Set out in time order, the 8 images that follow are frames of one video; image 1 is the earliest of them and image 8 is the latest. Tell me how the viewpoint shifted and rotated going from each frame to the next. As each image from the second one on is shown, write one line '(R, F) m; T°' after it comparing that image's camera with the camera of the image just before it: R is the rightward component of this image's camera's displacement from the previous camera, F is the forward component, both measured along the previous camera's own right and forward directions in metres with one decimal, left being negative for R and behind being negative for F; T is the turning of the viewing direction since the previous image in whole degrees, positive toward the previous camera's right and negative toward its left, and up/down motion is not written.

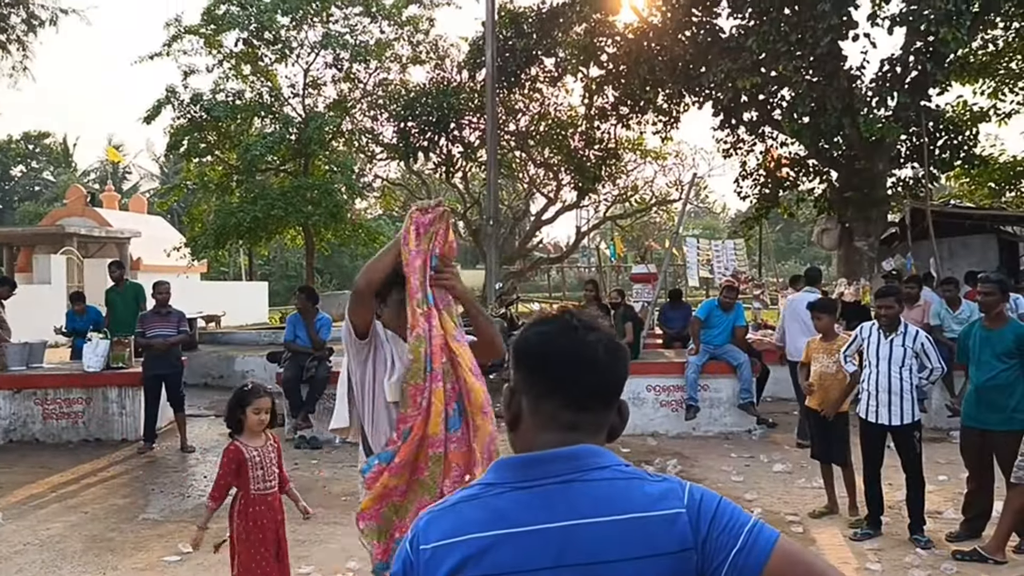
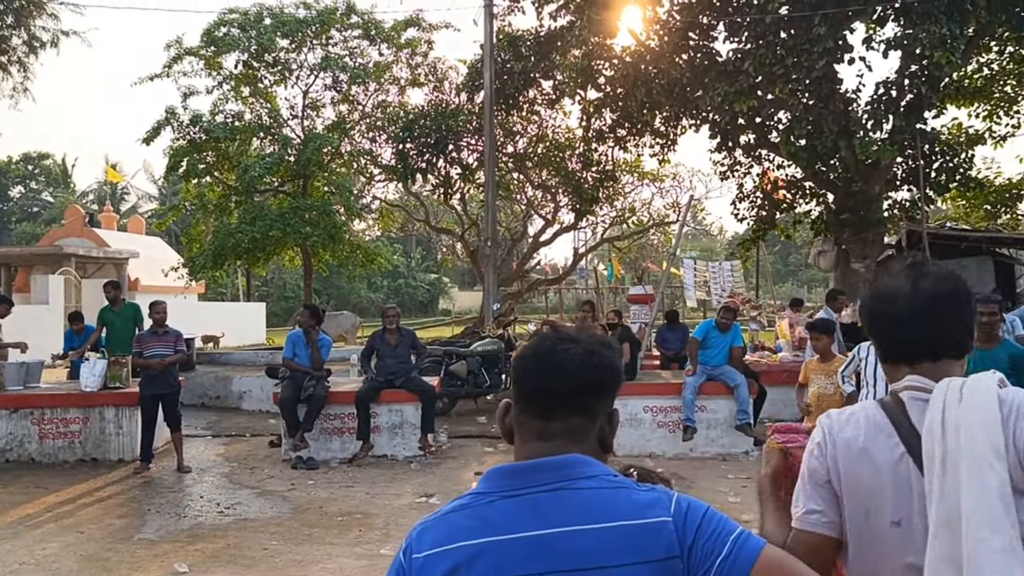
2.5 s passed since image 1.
(0.0, 0.0) m; 0°
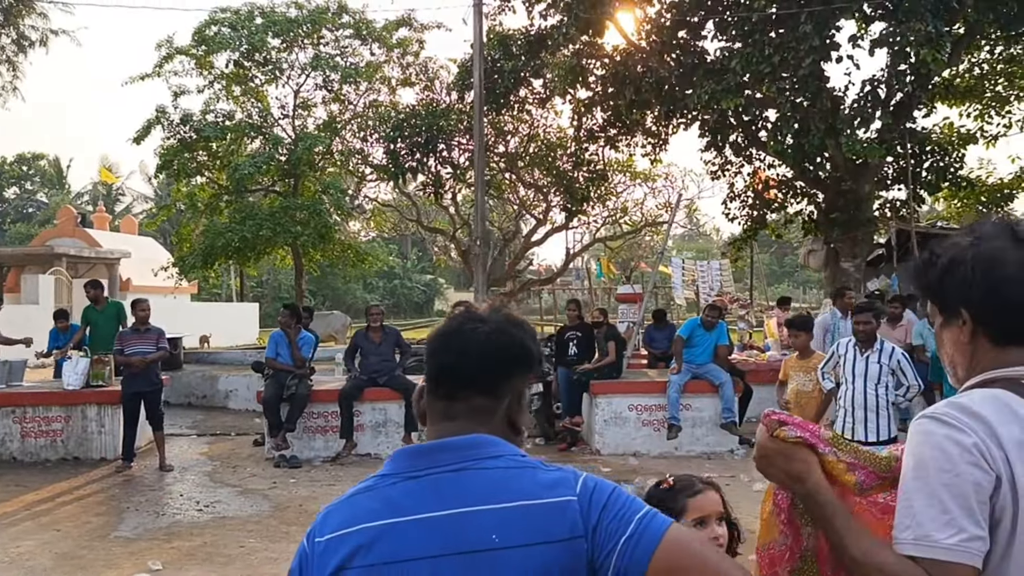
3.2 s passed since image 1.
(+0.3, 0.0) m; -1°
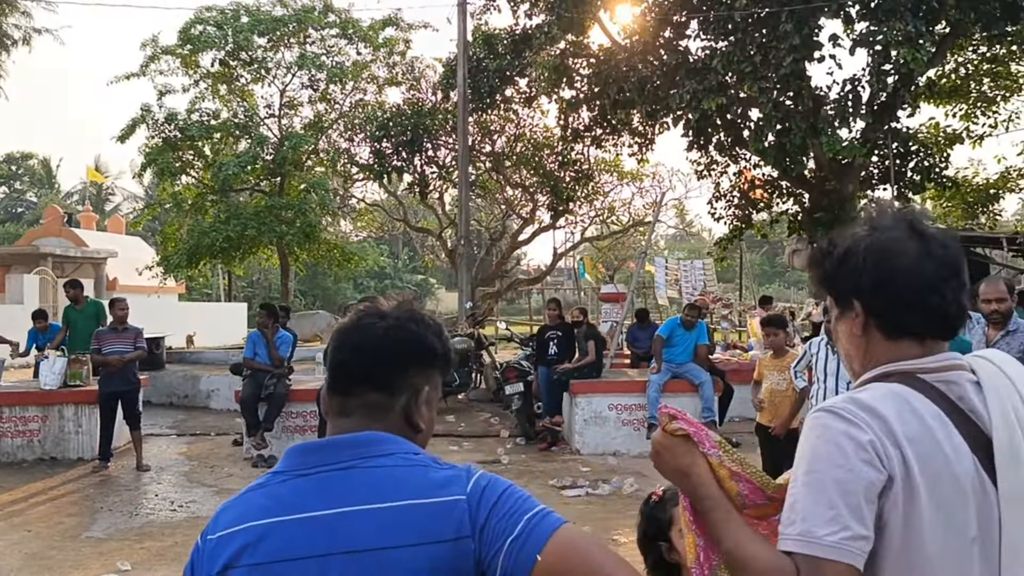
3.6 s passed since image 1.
(+0.3, 0.0) m; -1°
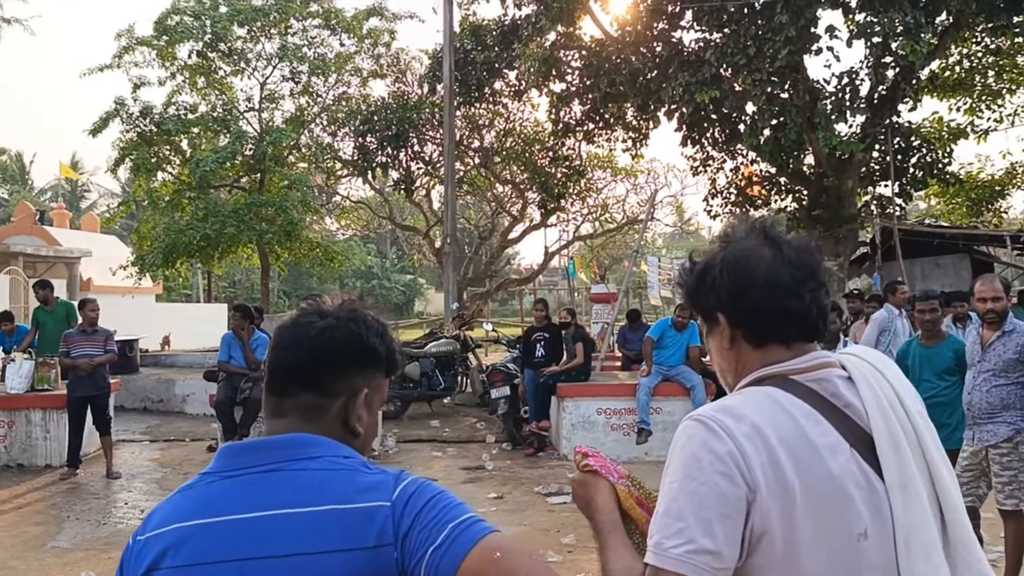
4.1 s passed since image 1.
(+0.2, +0.4) m; 0°
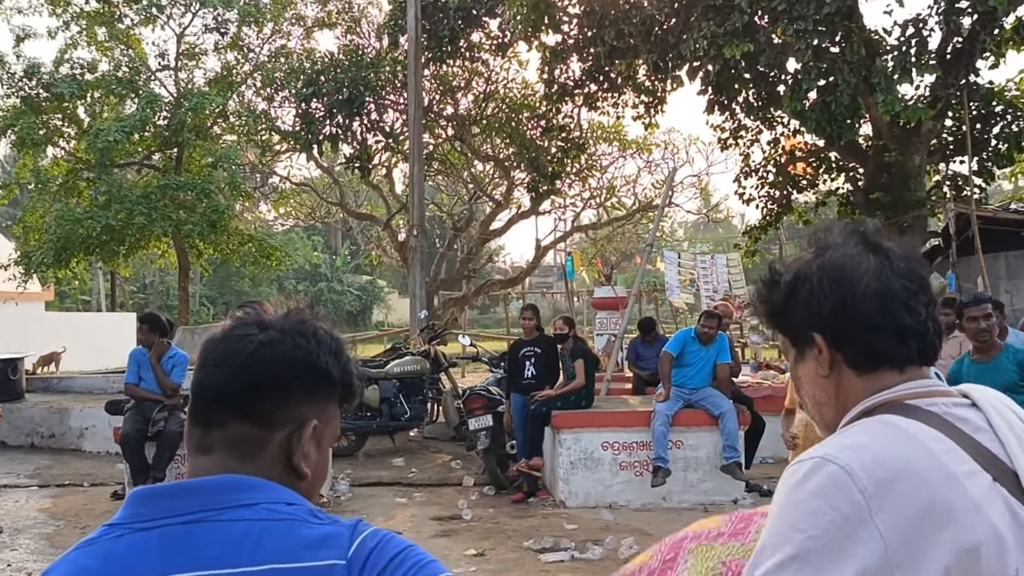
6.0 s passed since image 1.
(-0.1, +2.2) m; +1°
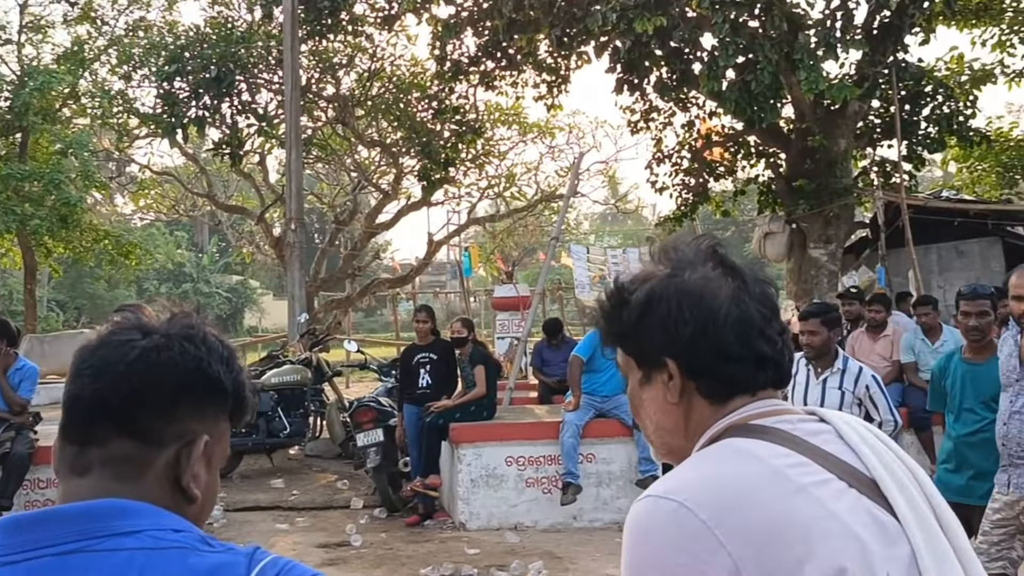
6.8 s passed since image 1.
(-0.1, +0.9) m; +5°
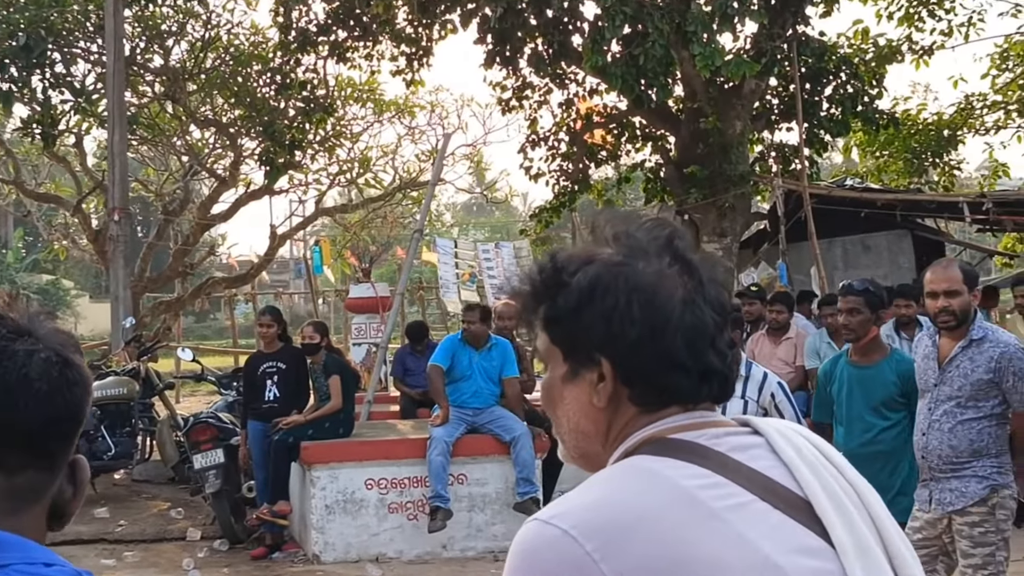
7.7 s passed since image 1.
(+0.2, +0.9) m; +4°
